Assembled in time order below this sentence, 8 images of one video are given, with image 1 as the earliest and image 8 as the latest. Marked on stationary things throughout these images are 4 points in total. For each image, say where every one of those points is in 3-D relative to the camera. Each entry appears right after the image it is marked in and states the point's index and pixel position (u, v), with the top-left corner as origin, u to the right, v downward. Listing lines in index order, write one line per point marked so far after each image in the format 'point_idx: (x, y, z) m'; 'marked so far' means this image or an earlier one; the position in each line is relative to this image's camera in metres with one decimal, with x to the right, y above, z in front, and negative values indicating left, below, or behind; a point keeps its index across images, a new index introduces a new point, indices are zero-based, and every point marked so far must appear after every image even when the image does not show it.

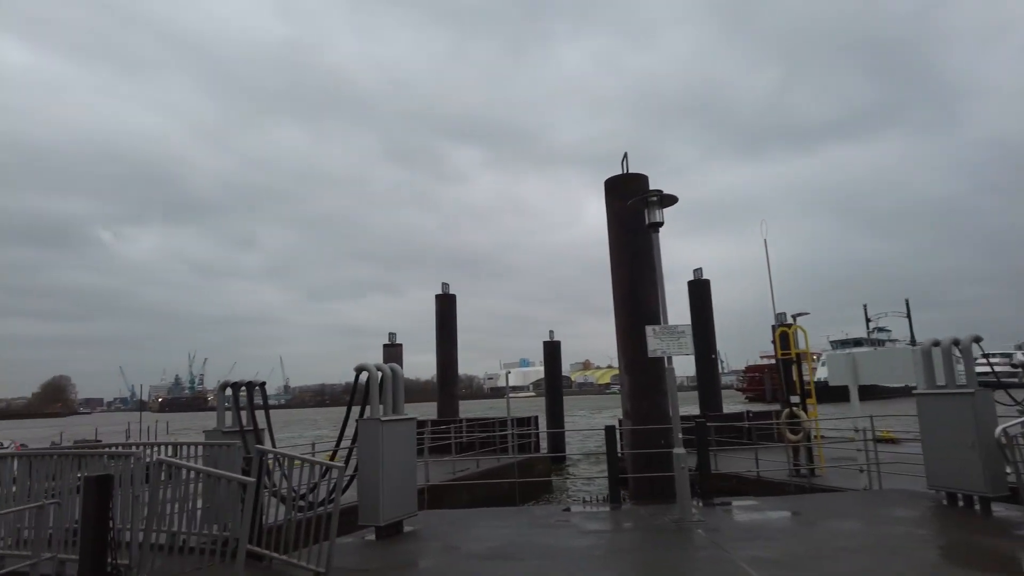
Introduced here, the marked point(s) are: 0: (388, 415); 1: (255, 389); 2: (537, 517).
0: (-1.6, -1.6, +8.6) m
1: (-3.9, -1.5, +10.0) m
2: (+0.3, -3.1, +9.0) m
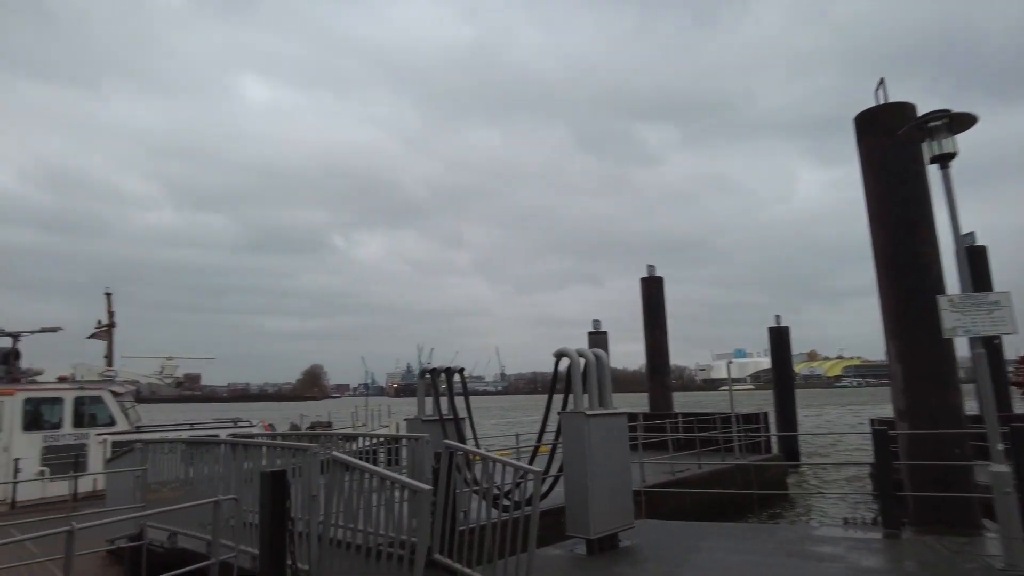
0: (+0.9, -1.3, +7.3) m
1: (-0.8, -1.2, +9.4) m
2: (+2.9, -2.7, +7.1) m
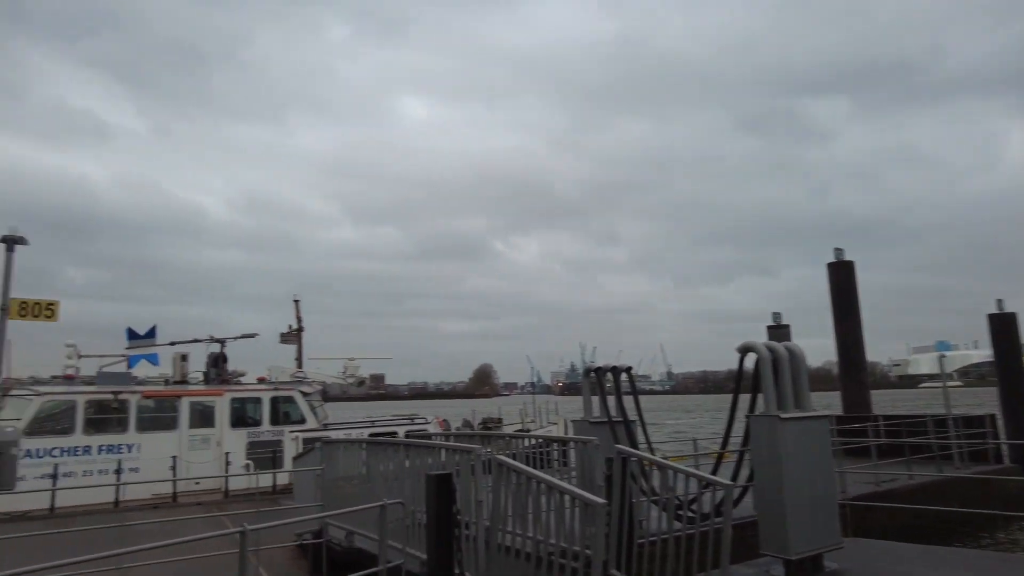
0: (+2.7, -1.2, +6.4) m
1: (+1.4, -1.1, +8.8) m
2: (+4.6, -2.5, +5.7) m
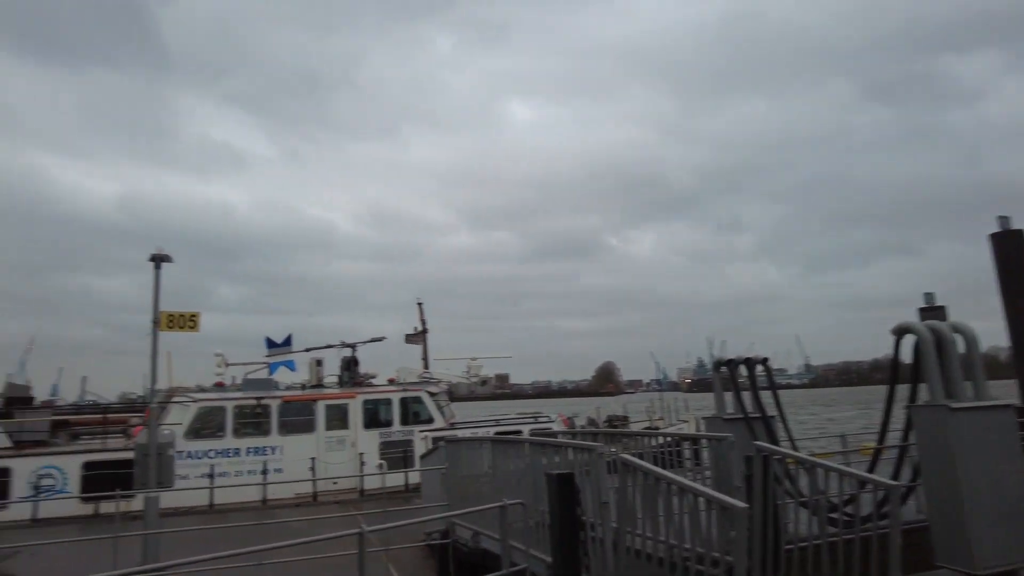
0: (+3.7, -0.9, +5.5) m
1: (+3.0, -0.9, +8.1) m
2: (+5.6, -2.1, +4.5) m
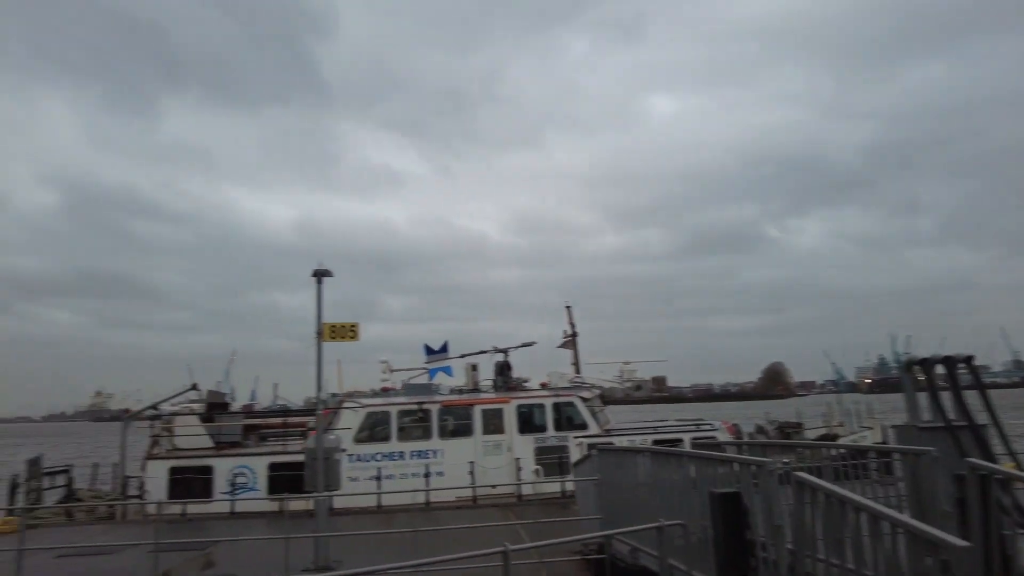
0: (+4.8, -0.7, +4.2) m
1: (+4.7, -0.8, +6.9) m
2: (+6.5, -1.9, +2.8) m
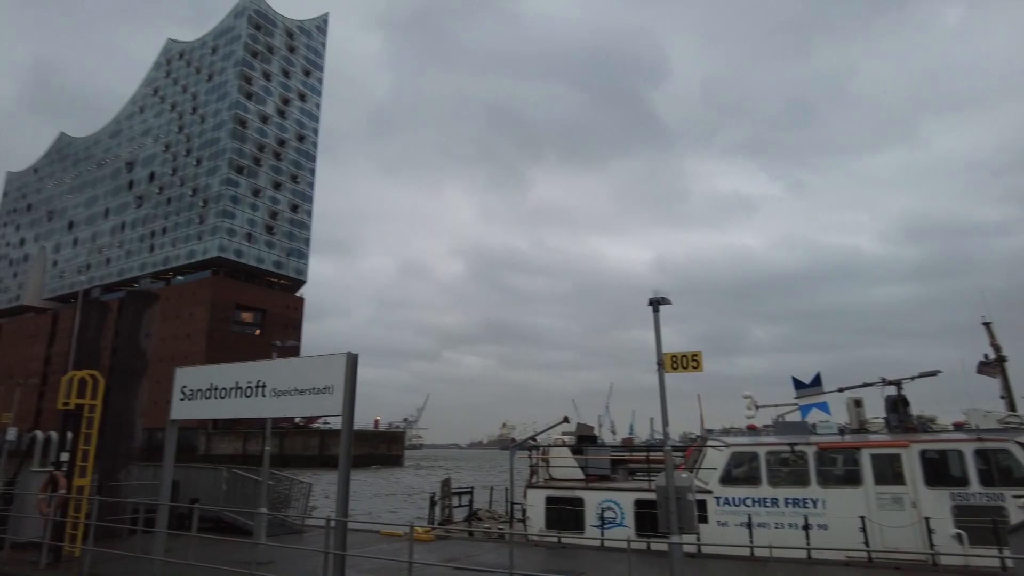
0: (+5.8, -0.3, +0.7) m
1: (+7.1, -0.4, +3.1) m
2: (+6.6, -1.2, -1.5) m
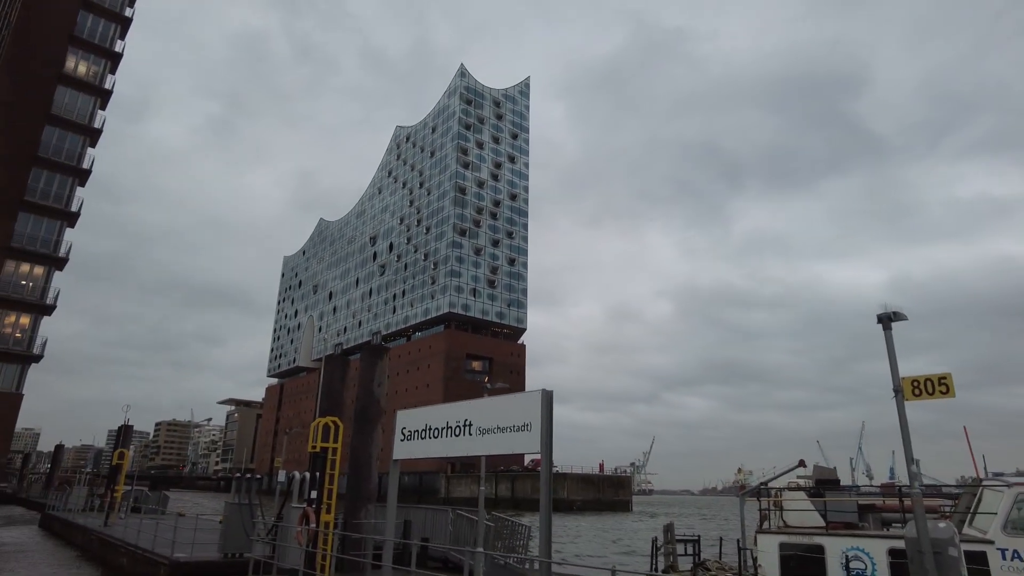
0: (+5.4, +0.3, -1.4) m
1: (+7.3, +0.2, +0.5) m
2: (+5.5, -0.5, -3.7) m
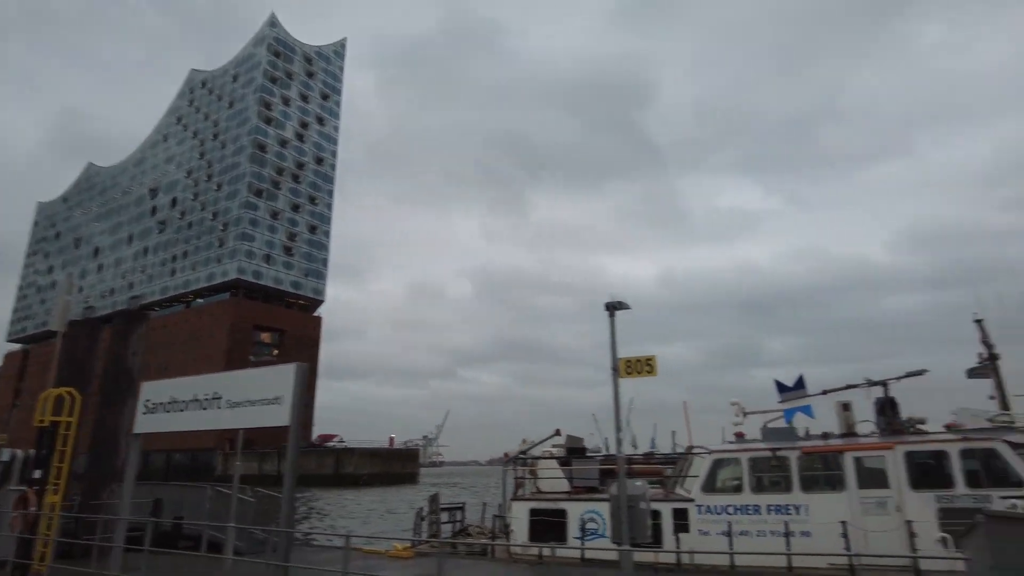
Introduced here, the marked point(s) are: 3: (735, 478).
0: (+5.0, -0.1, +0.5) m
1: (+6.3, -0.2, +2.9) m
2: (+5.7, -0.9, -1.7) m
3: (+4.3, -3.8, +13.3) m
